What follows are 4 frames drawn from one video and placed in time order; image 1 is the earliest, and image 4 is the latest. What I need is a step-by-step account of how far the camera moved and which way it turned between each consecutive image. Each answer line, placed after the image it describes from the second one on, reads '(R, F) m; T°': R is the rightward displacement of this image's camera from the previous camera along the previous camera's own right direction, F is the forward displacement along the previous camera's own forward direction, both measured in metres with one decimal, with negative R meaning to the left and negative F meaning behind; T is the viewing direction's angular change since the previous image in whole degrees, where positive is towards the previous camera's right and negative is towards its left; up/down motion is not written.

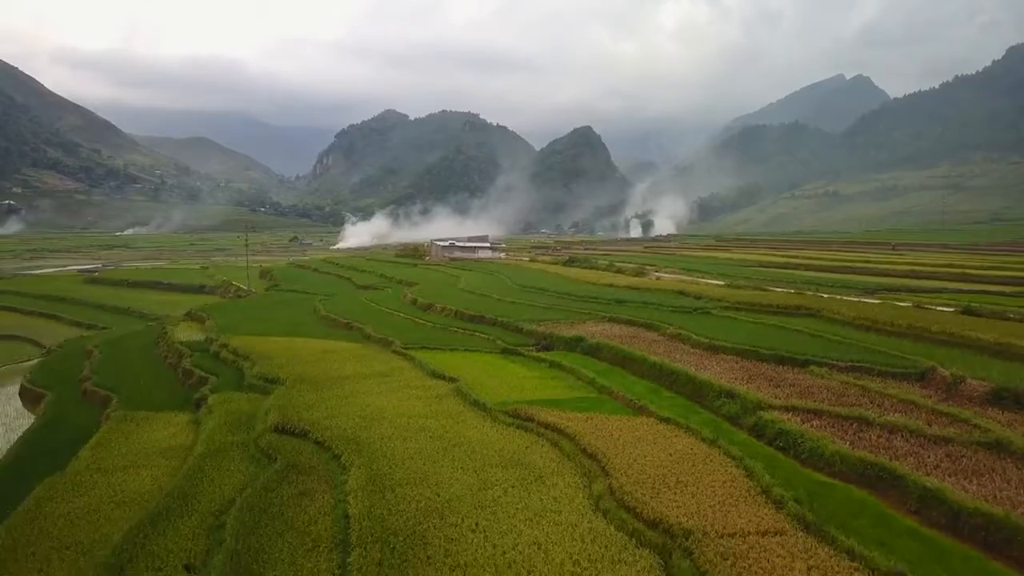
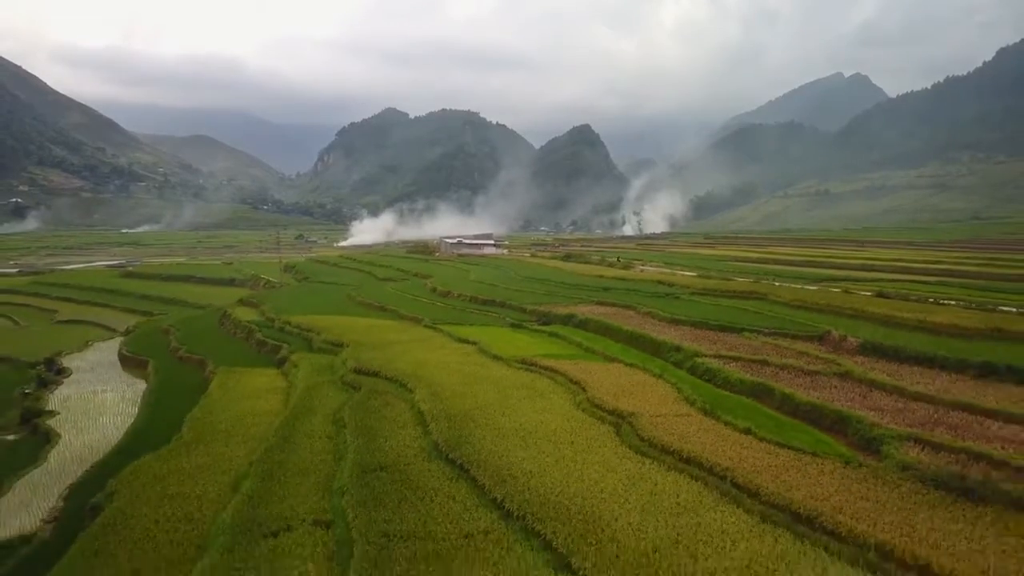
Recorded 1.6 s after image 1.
(-0.2, -7.0) m; 0°
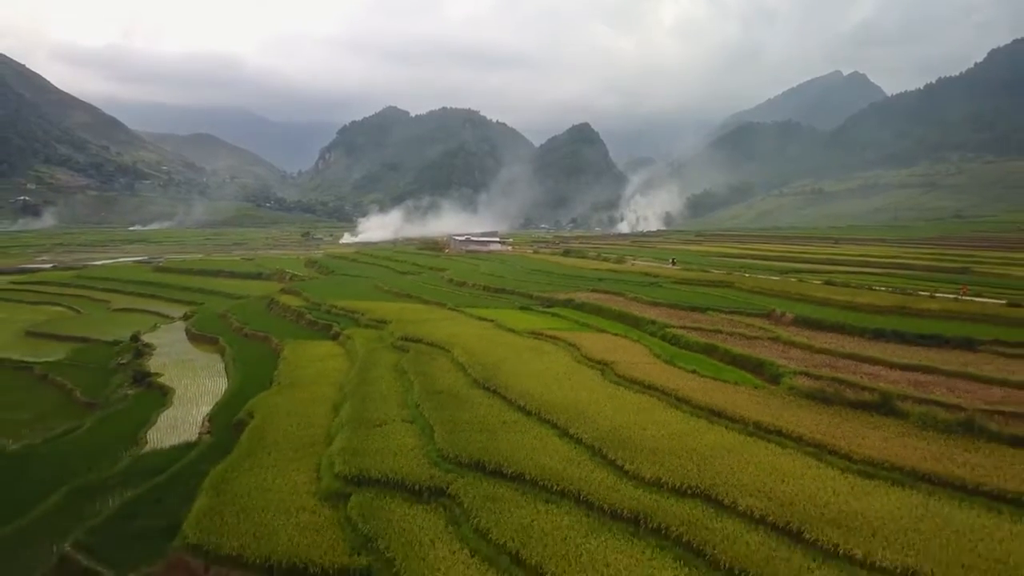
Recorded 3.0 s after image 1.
(-0.3, -6.9) m; 0°
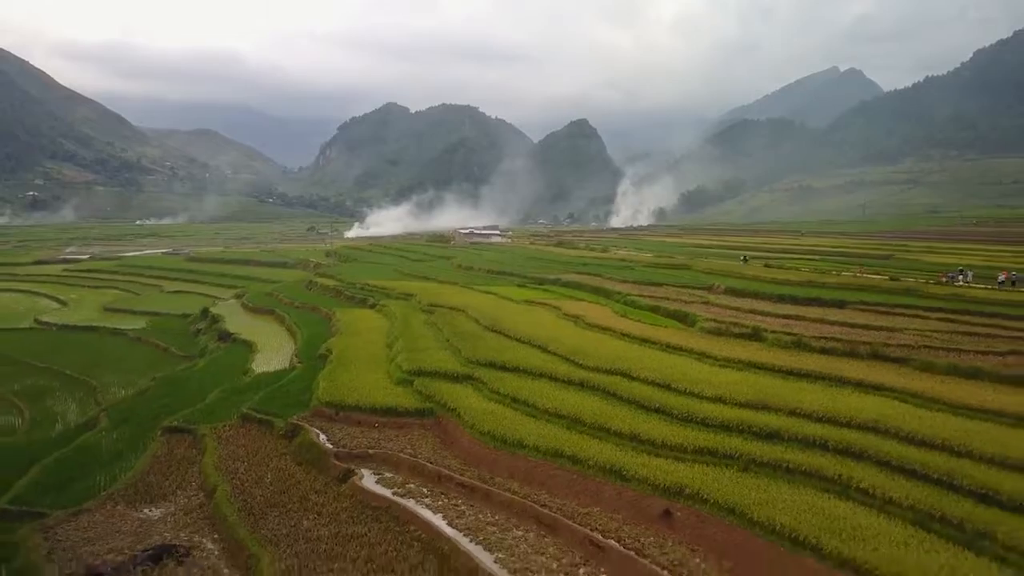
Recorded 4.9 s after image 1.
(0.0, -9.8) m; 0°
